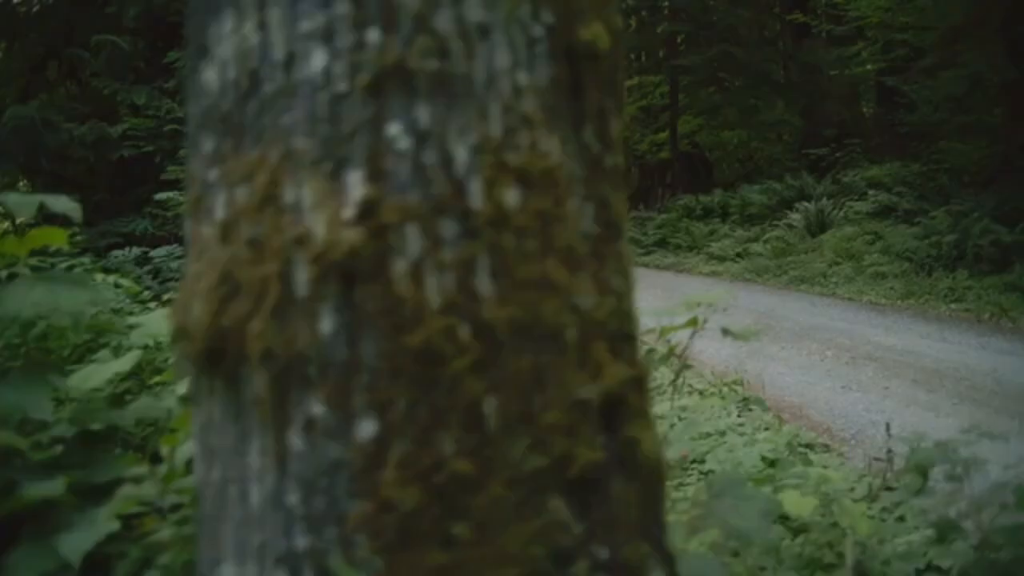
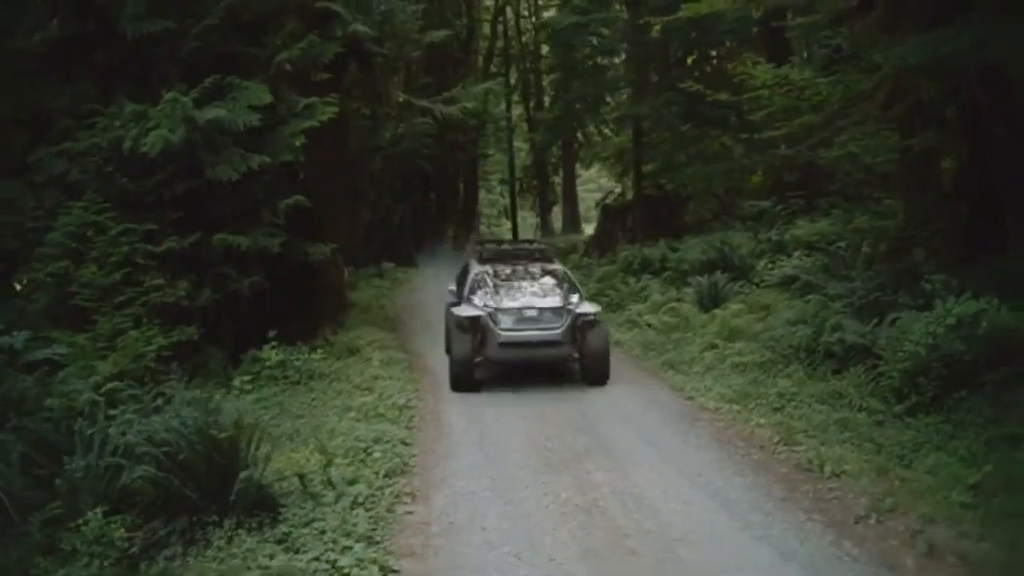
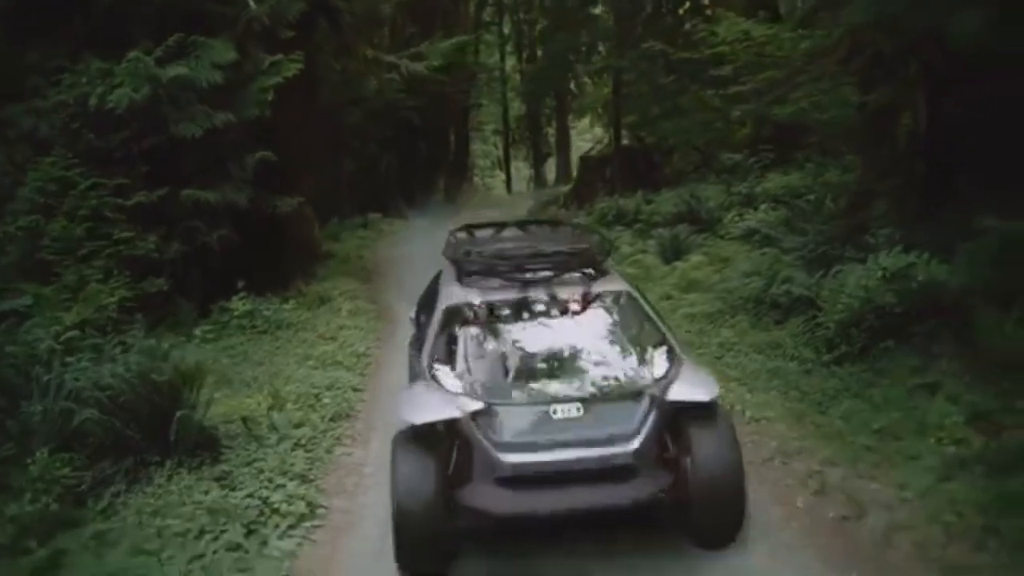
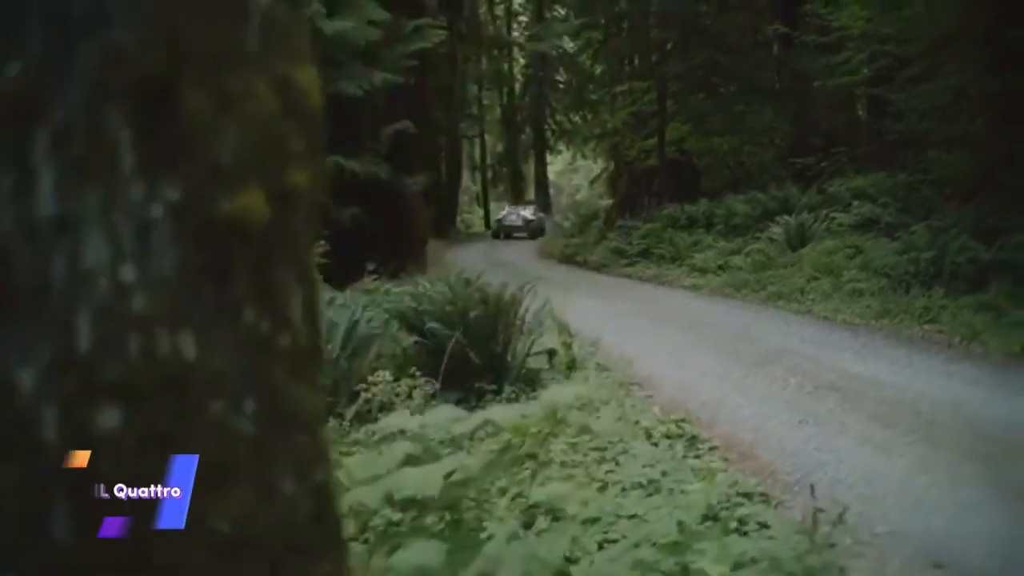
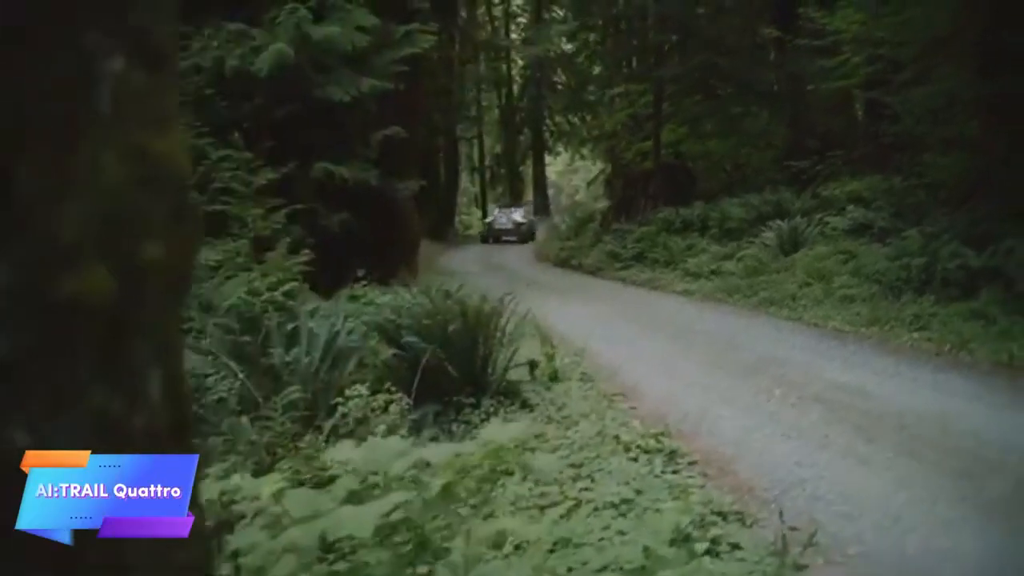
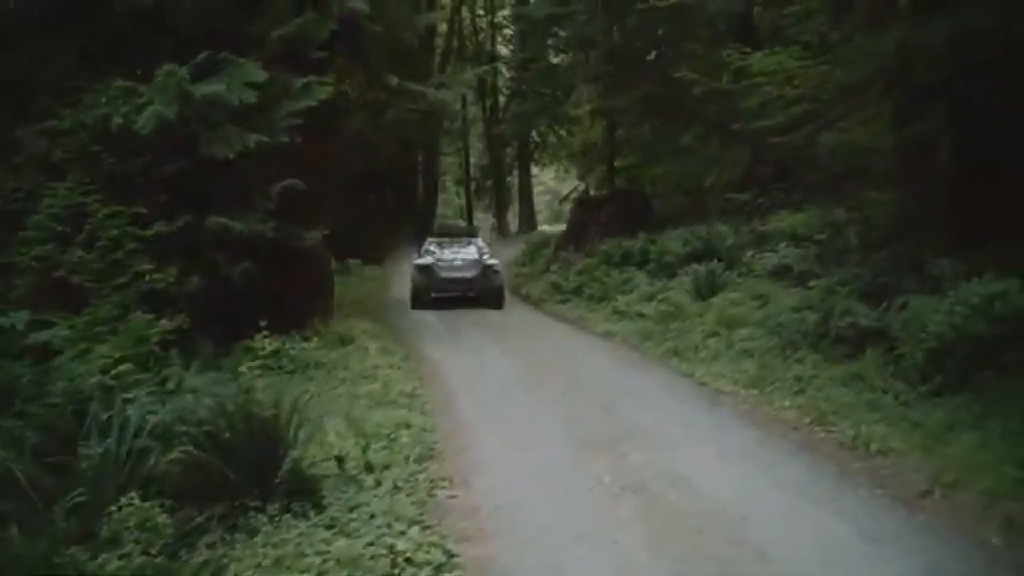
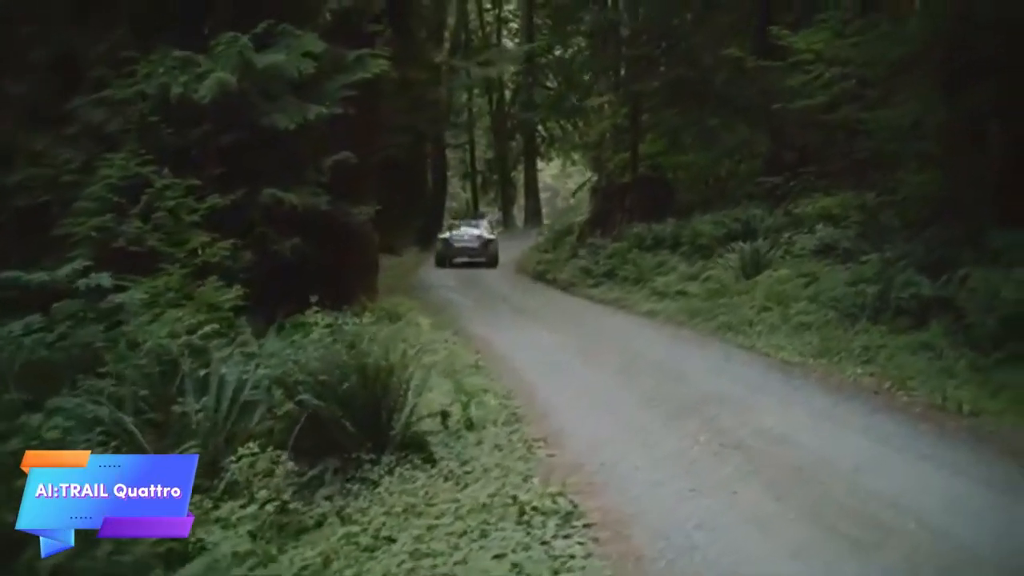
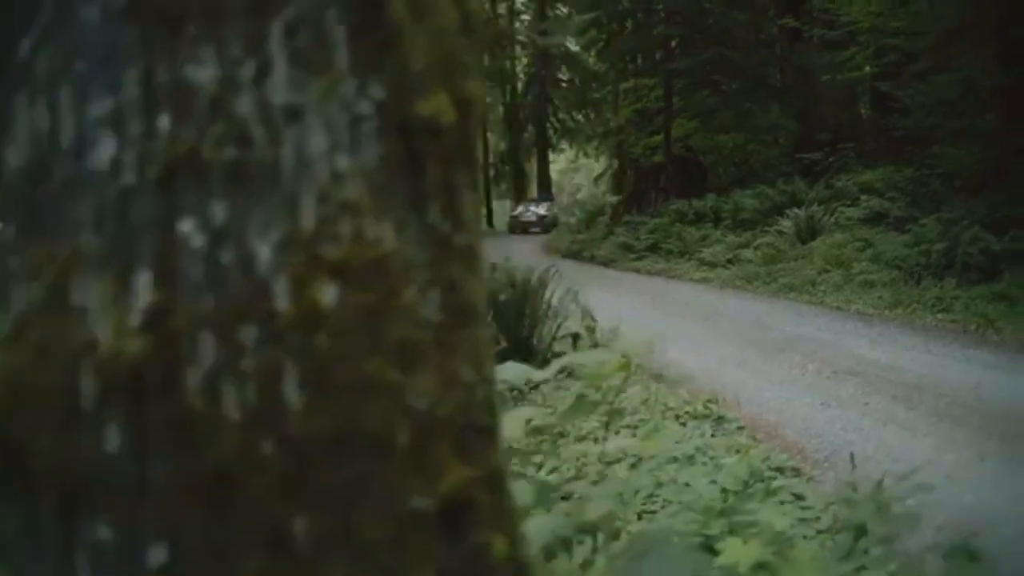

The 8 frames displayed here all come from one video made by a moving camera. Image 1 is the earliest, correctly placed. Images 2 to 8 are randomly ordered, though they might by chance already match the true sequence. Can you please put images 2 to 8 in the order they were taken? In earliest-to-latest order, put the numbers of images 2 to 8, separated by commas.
8, 4, 5, 7, 6, 2, 3
